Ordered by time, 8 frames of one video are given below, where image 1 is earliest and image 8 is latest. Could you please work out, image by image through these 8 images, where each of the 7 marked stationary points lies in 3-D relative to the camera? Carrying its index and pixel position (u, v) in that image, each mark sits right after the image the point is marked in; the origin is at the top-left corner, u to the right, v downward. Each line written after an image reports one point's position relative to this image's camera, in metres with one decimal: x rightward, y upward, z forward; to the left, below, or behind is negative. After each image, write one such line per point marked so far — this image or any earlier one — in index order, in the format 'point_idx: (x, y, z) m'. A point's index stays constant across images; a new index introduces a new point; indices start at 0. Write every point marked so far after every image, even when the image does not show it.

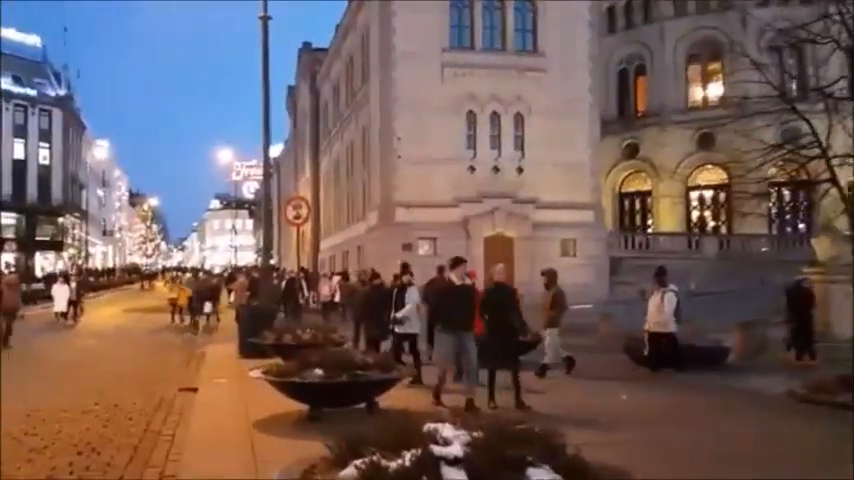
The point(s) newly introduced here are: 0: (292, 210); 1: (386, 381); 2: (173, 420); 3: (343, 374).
0: (-2.2, +0.5, +14.1) m
1: (-0.3, -1.1, +6.9) m
2: (-2.3, -1.6, +7.9) m
3: (-0.7, -1.1, +6.9) m
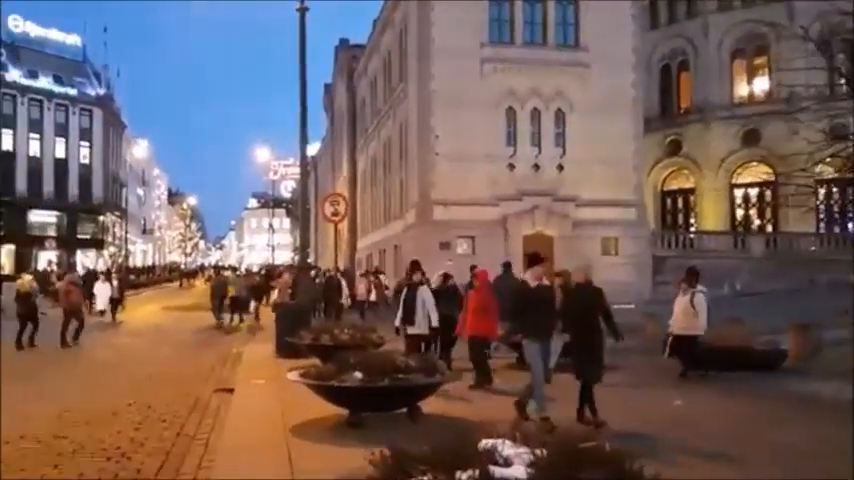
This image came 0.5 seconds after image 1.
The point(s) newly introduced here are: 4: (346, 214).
0: (-1.5, +0.6, +13.8) m
1: (0.0, -1.1, +6.6) m
2: (-1.9, -1.6, +7.6) m
3: (-0.3, -1.1, +6.5) m
4: (-1.3, +0.4, +14.0) m
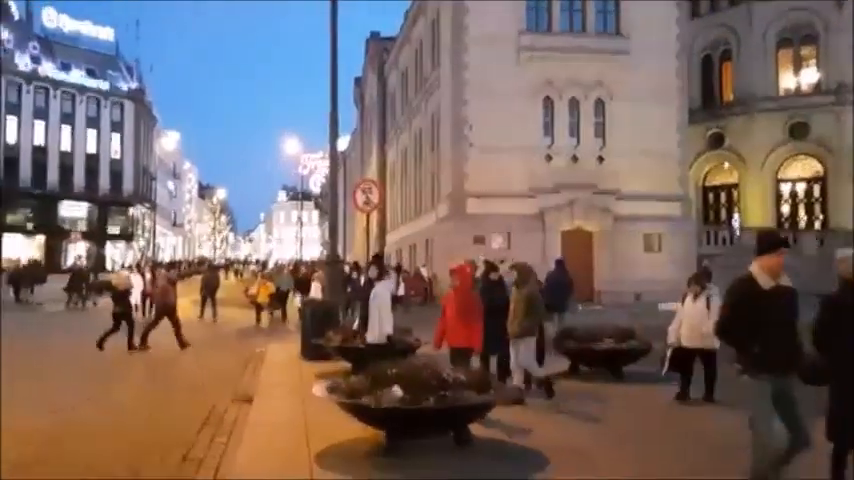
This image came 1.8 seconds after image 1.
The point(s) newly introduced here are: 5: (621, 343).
0: (-1.0, +0.7, +12.9) m
1: (+0.3, -1.1, +5.6) m
2: (-1.6, -1.5, +6.7) m
3: (0.0, -1.0, +5.6) m
4: (-0.7, +0.5, +13.0) m
5: (+2.5, -1.3, +11.0) m
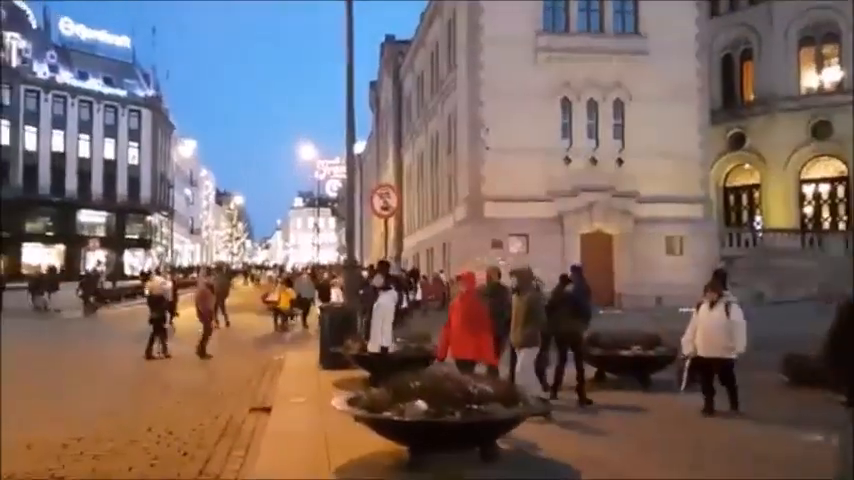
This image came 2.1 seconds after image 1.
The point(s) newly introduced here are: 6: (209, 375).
0: (-0.7, +0.6, +12.7) m
1: (+0.5, -1.1, +5.4) m
2: (-1.4, -1.6, +6.6) m
3: (+0.1, -1.0, +5.4) m
4: (-0.4, +0.5, +12.8) m
5: (+2.7, -1.3, +10.8) m
6: (-3.0, -1.8, +12.0) m
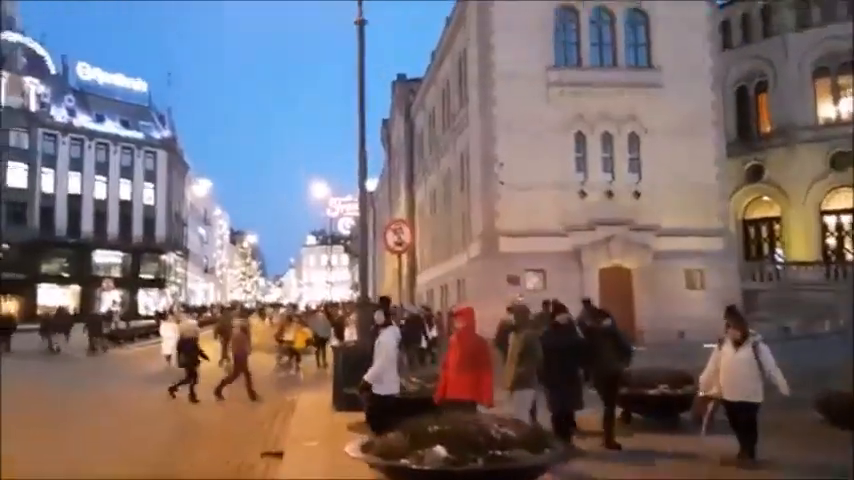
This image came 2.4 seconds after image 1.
0: (-0.5, +0.1, +12.4) m
1: (+0.6, -1.3, +5.0) m
2: (-1.3, -1.9, +6.2) m
3: (+0.3, -1.2, +5.0) m
4: (-0.2, -0.1, +12.5) m
5: (+2.9, -1.7, +10.3) m
6: (-2.8, -2.4, +11.7) m
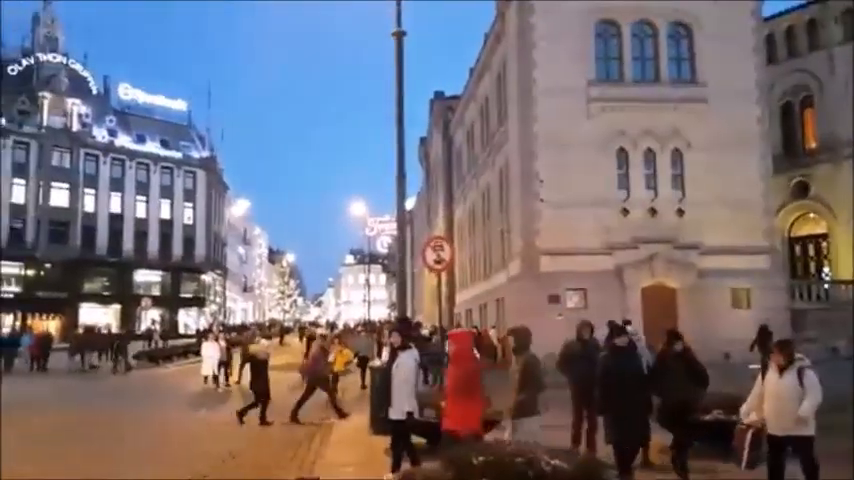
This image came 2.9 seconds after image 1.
0: (+0.1, -0.2, +12.2) m
1: (+0.8, -1.4, +4.7) m
2: (-1.0, -2.0, +5.9) m
3: (+0.5, -1.3, +4.7) m
4: (+0.3, -0.3, +12.3) m
5: (+3.4, -1.9, +9.9) m
6: (-2.3, -2.6, +11.5) m
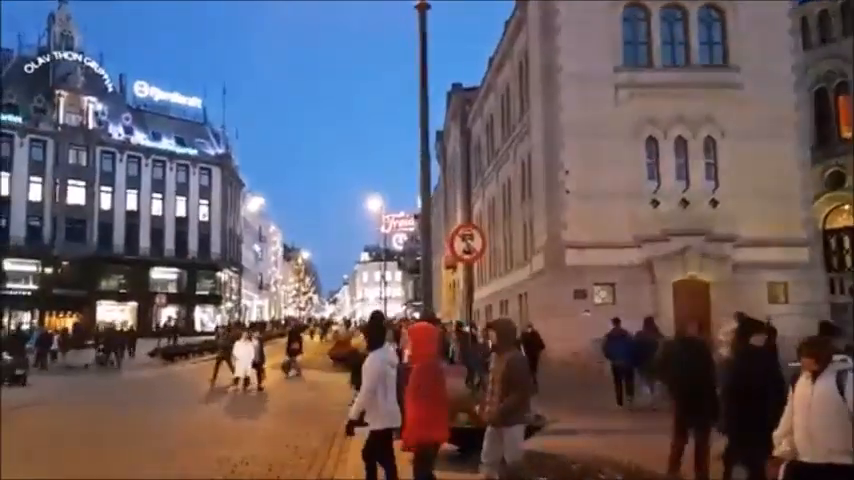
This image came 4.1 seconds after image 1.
0: (+0.4, 0.0, +11.3) m
1: (+1.0, -1.3, +3.8) m
2: (-0.8, -1.9, +5.1) m
3: (+0.7, -1.2, +3.8) m
4: (+0.7, -0.2, +11.4) m
5: (+3.7, -1.8, +9.0) m
6: (-1.9, -2.5, +10.6) m
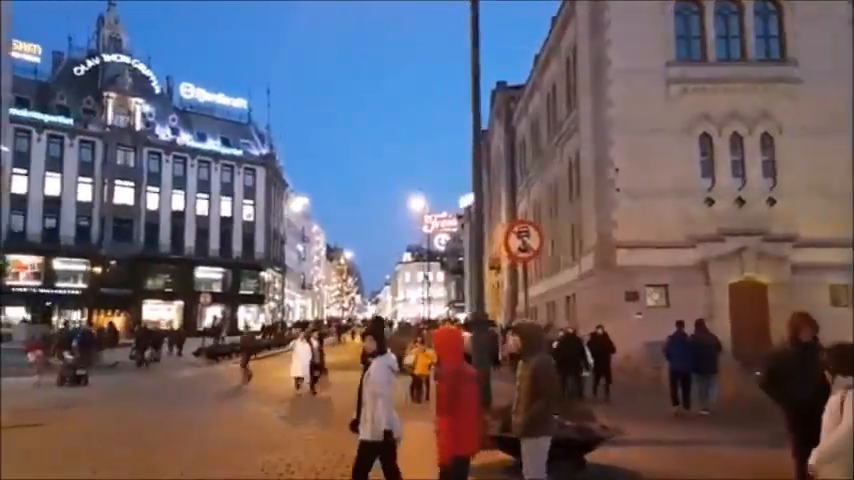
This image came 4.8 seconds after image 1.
0: (+1.0, 0.0, +10.8) m
1: (+1.3, -1.3, +3.3) m
2: (-0.4, -1.8, +4.7) m
3: (+1.0, -1.2, +3.4) m
4: (+1.3, -0.2, +10.9) m
5: (+4.2, -1.8, +8.4) m
6: (-1.4, -2.4, +10.3) m
